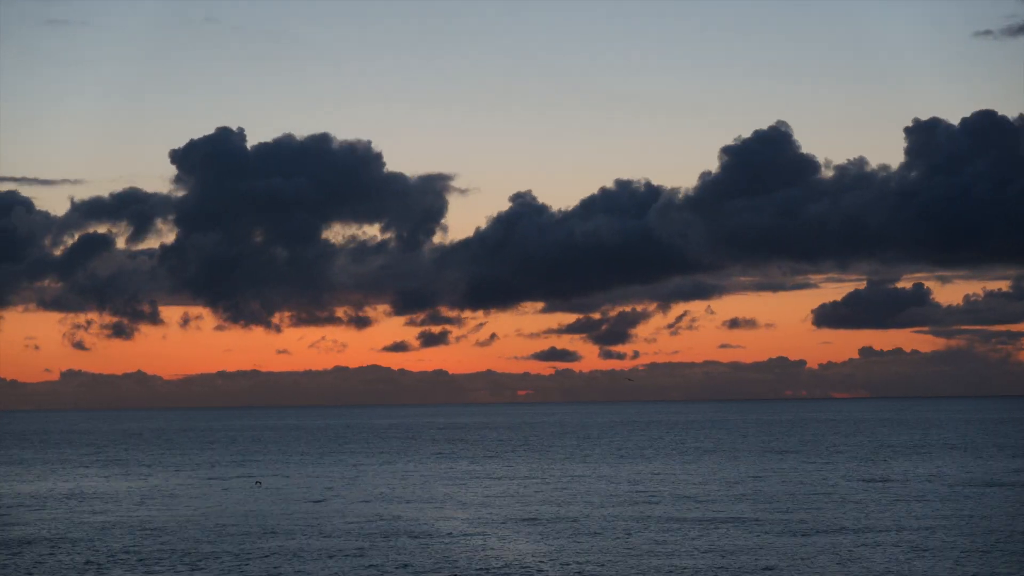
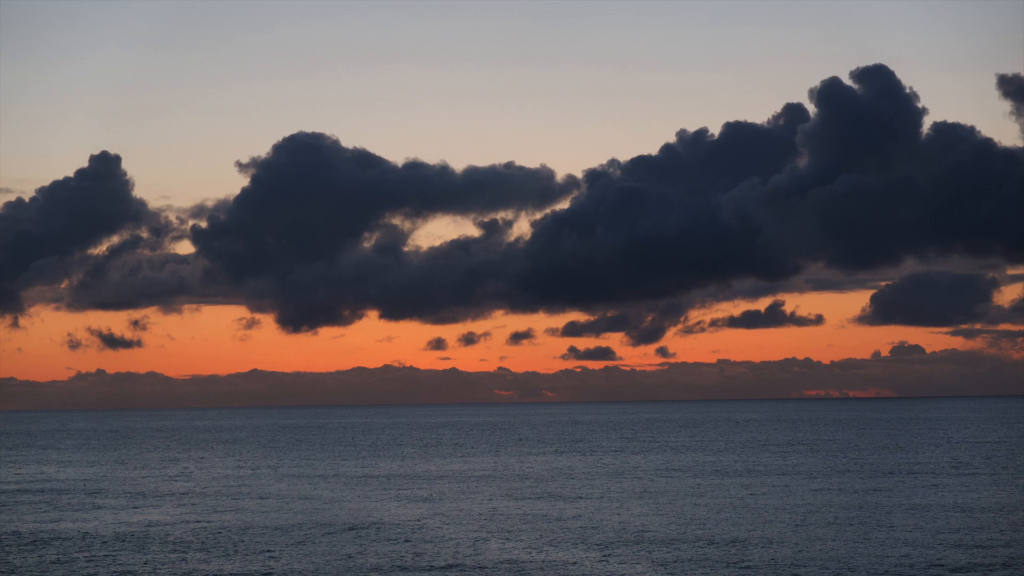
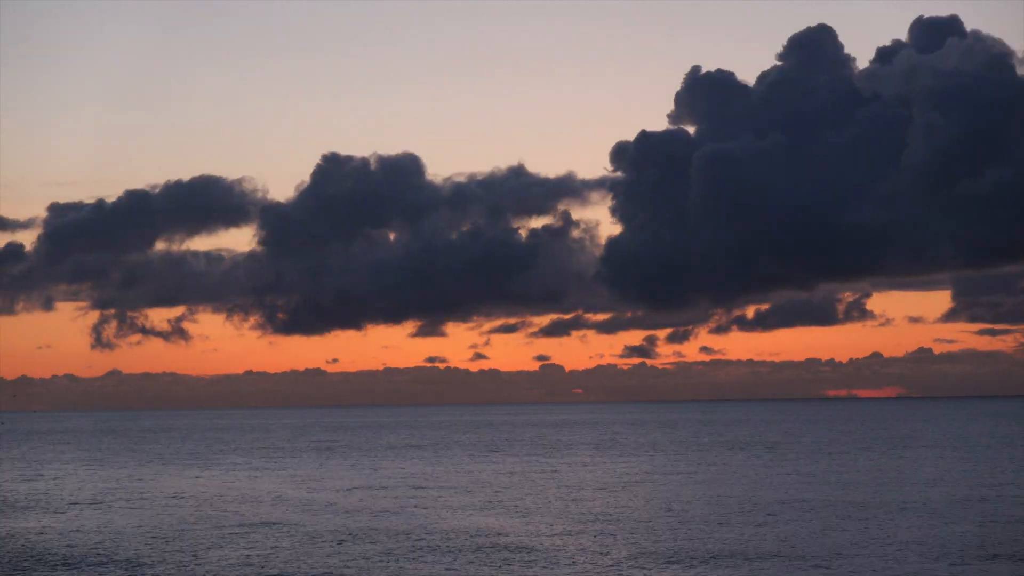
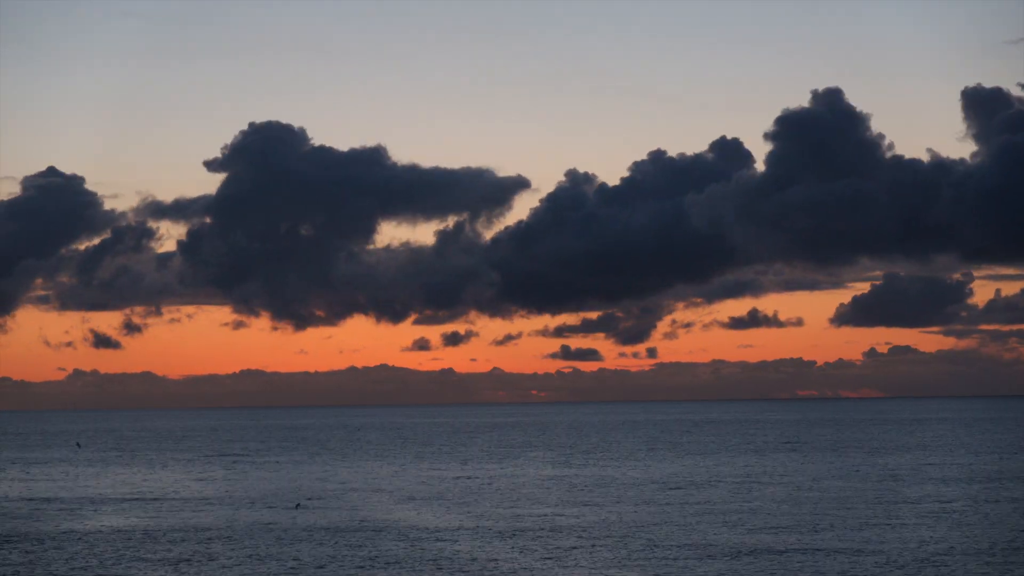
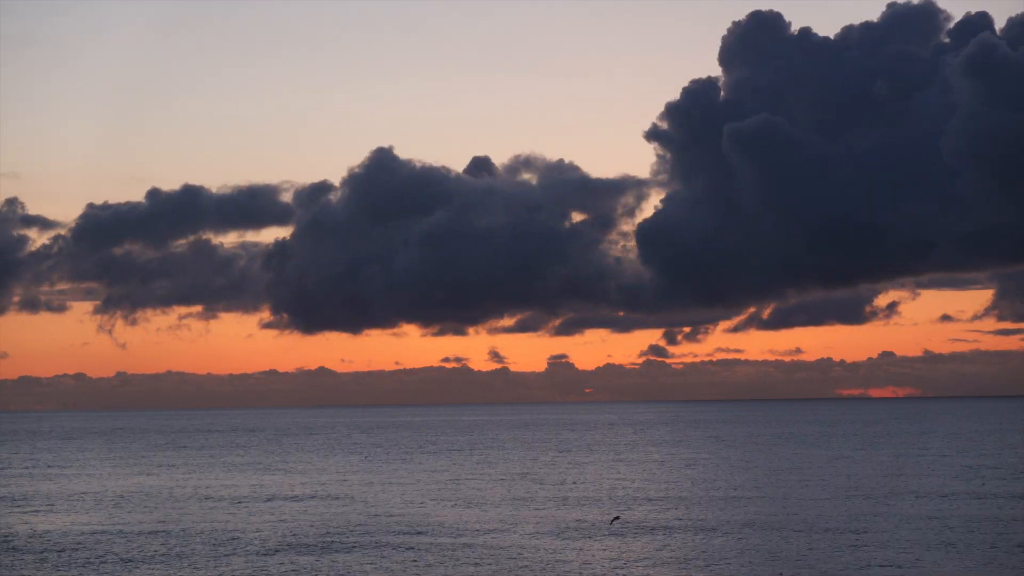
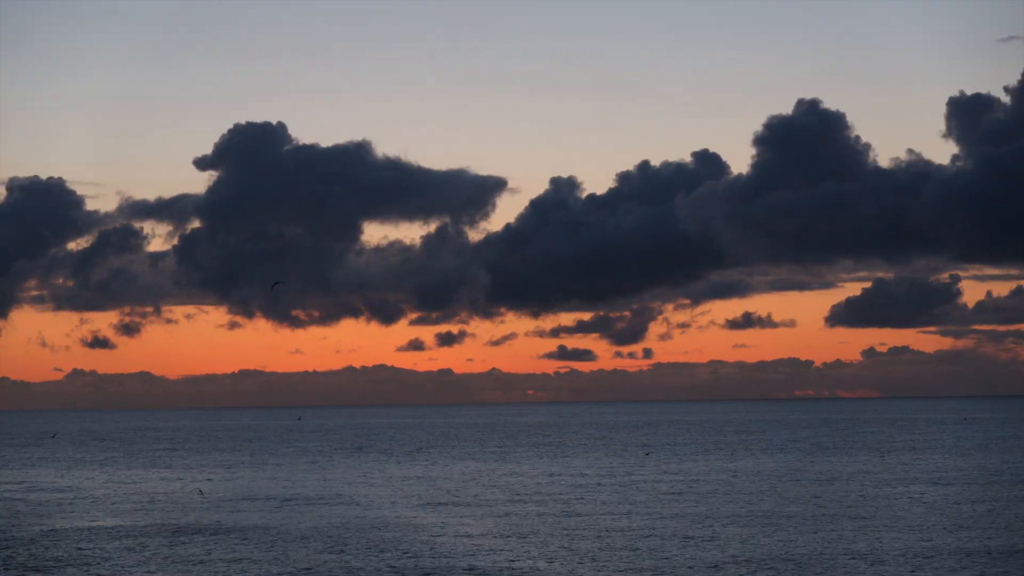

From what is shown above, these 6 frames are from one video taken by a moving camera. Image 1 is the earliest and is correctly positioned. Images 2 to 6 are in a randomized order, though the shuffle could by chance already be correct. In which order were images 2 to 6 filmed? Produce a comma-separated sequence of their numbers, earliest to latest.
6, 4, 2, 3, 5
